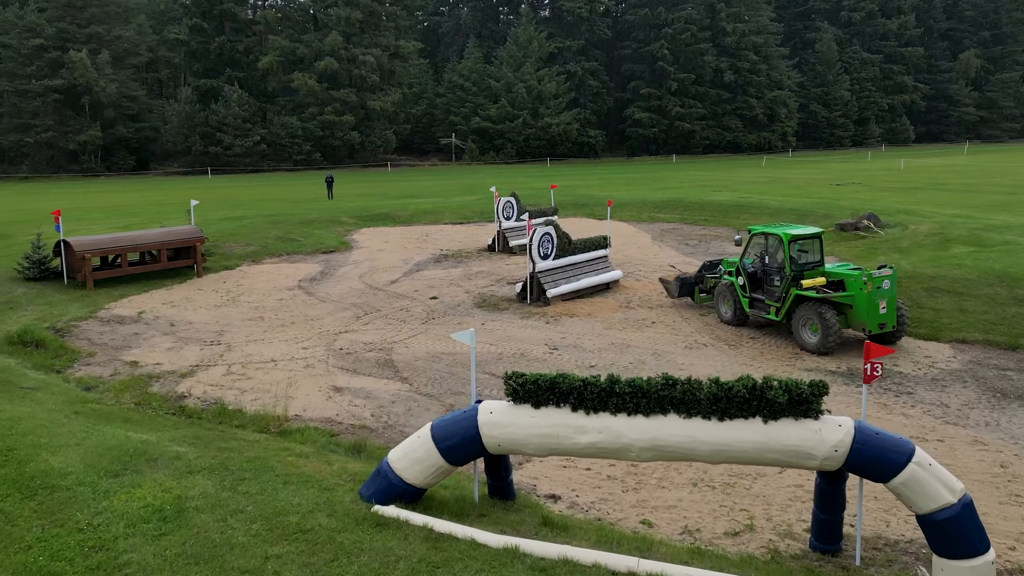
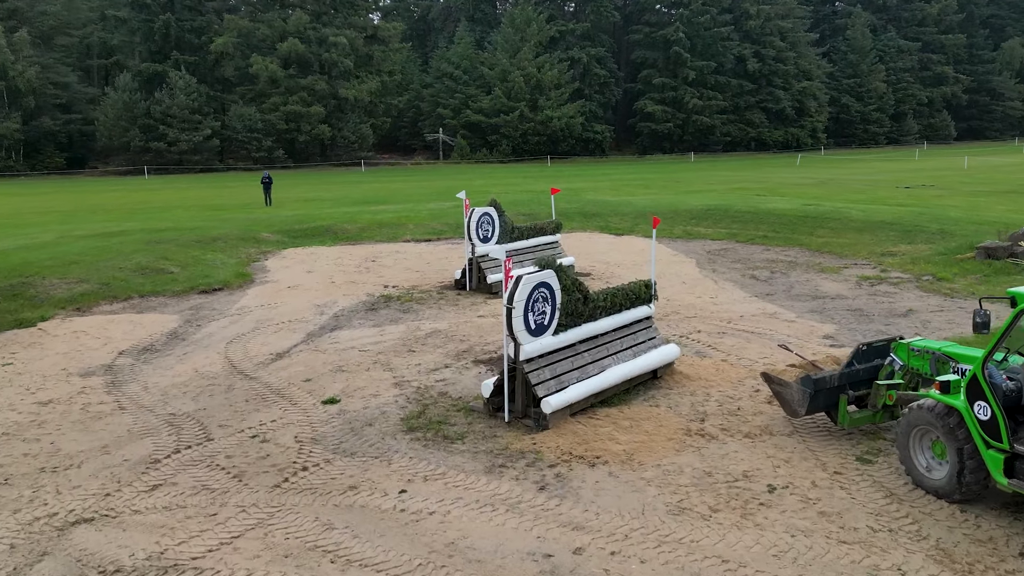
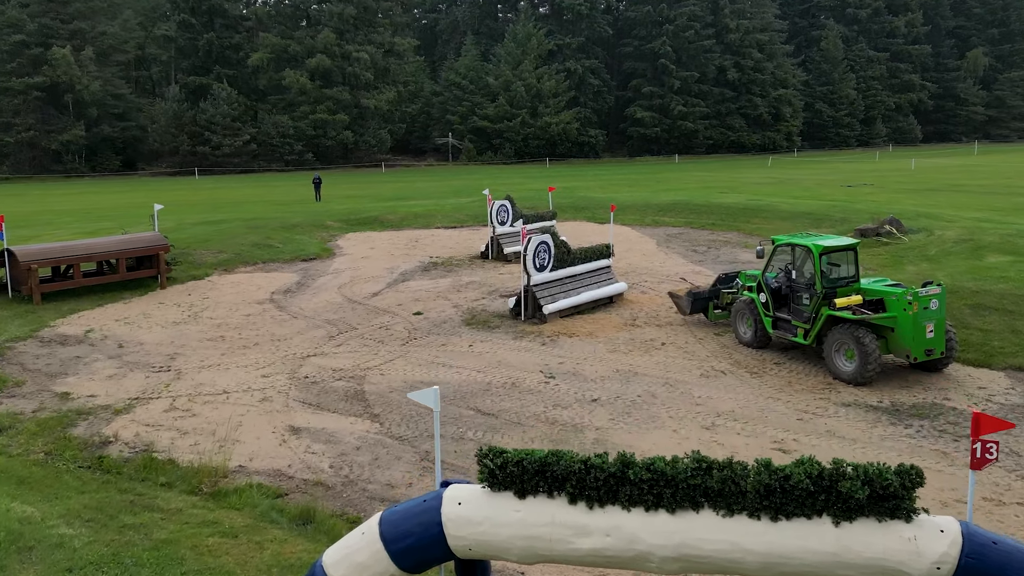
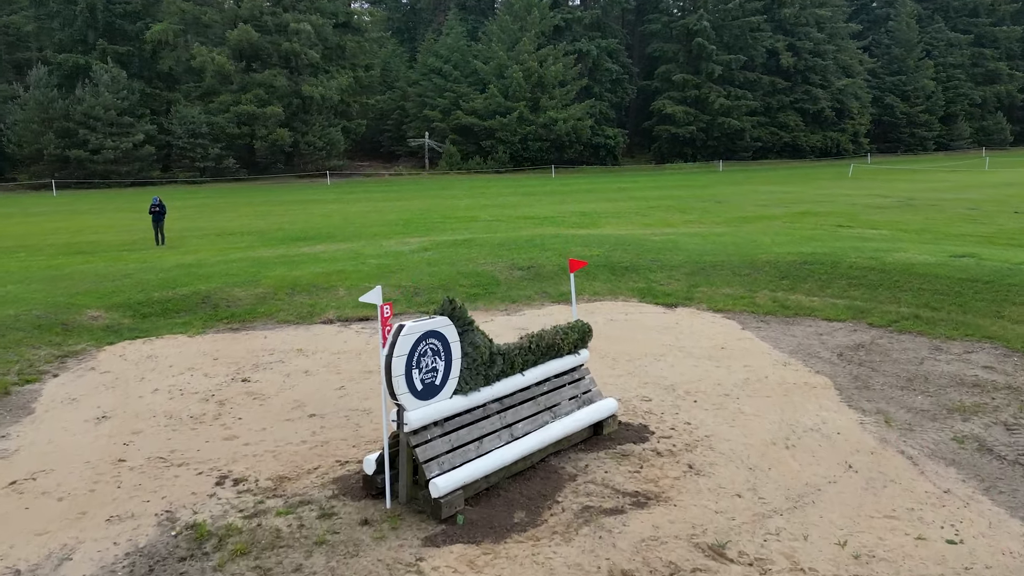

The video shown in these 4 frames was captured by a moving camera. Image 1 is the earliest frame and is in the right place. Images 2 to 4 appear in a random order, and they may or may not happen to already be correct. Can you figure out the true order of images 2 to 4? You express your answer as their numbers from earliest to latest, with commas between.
3, 2, 4
